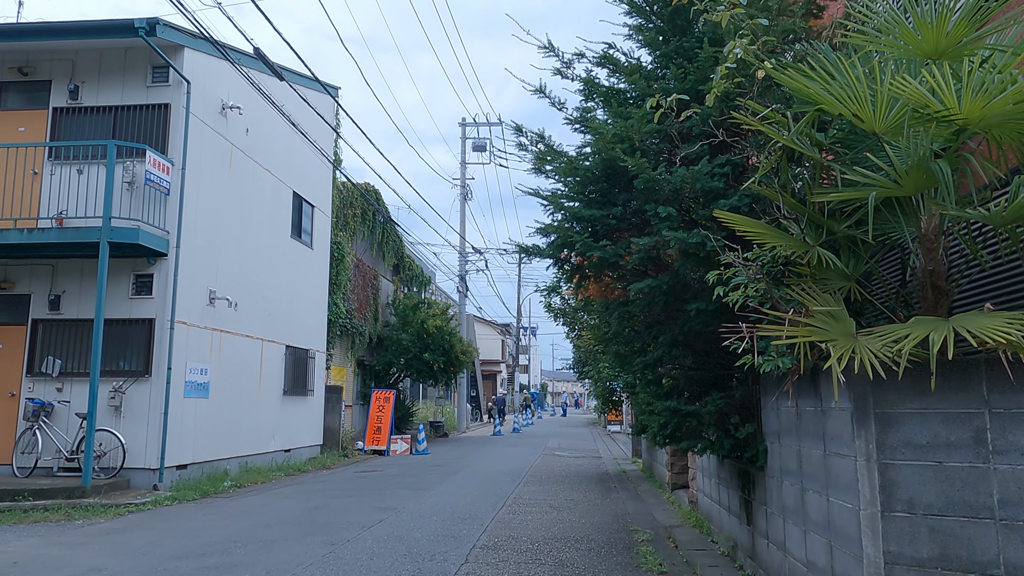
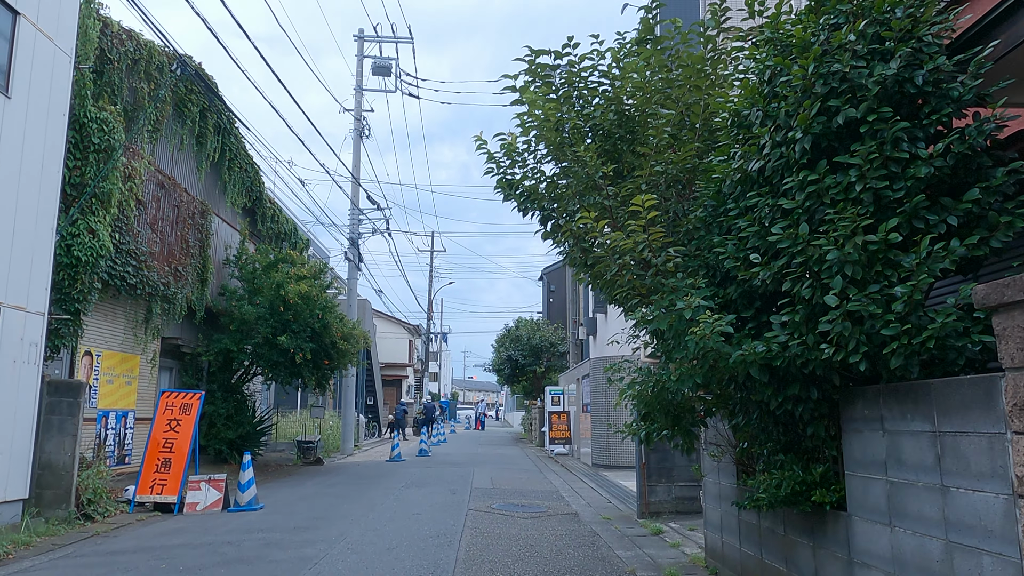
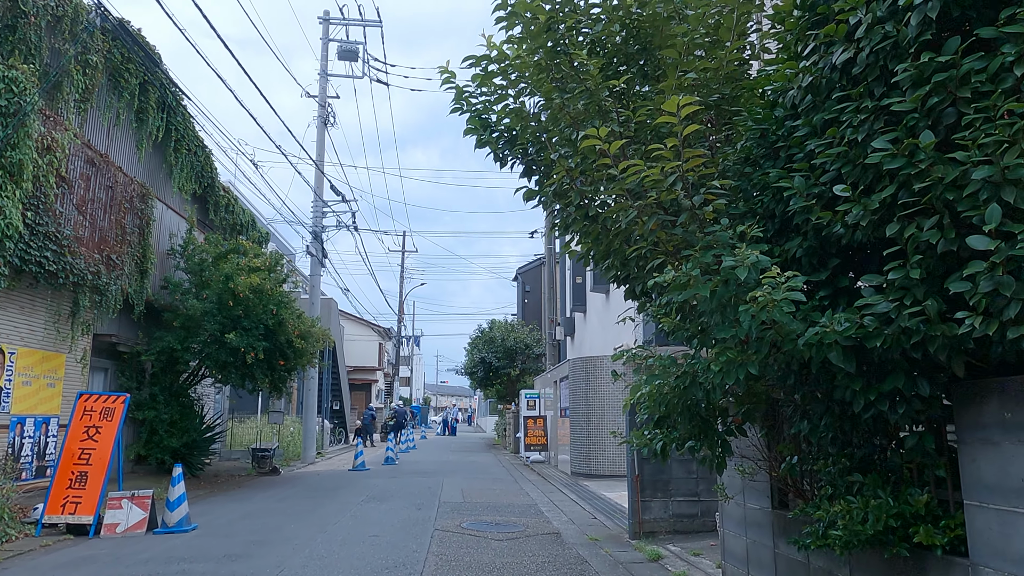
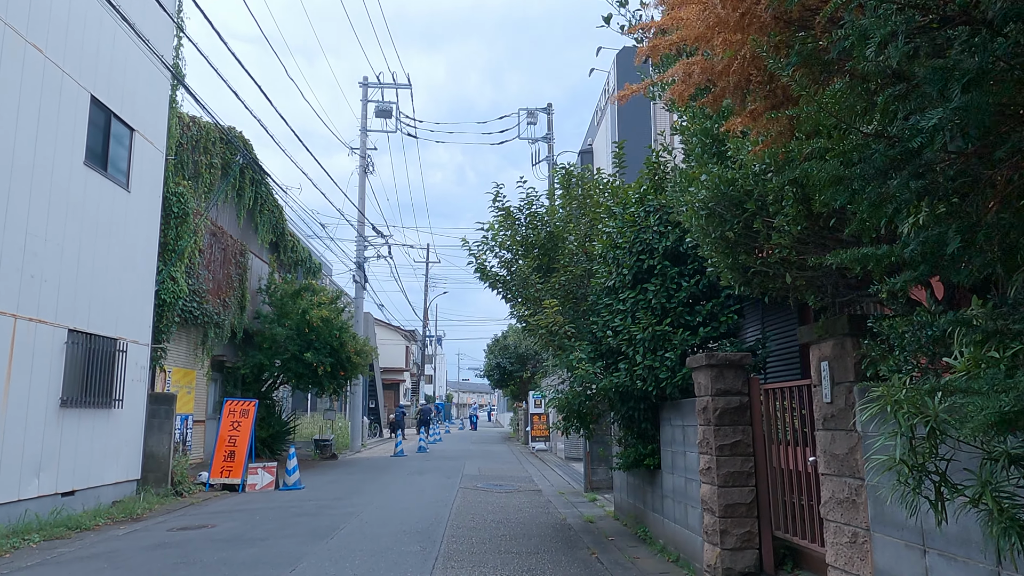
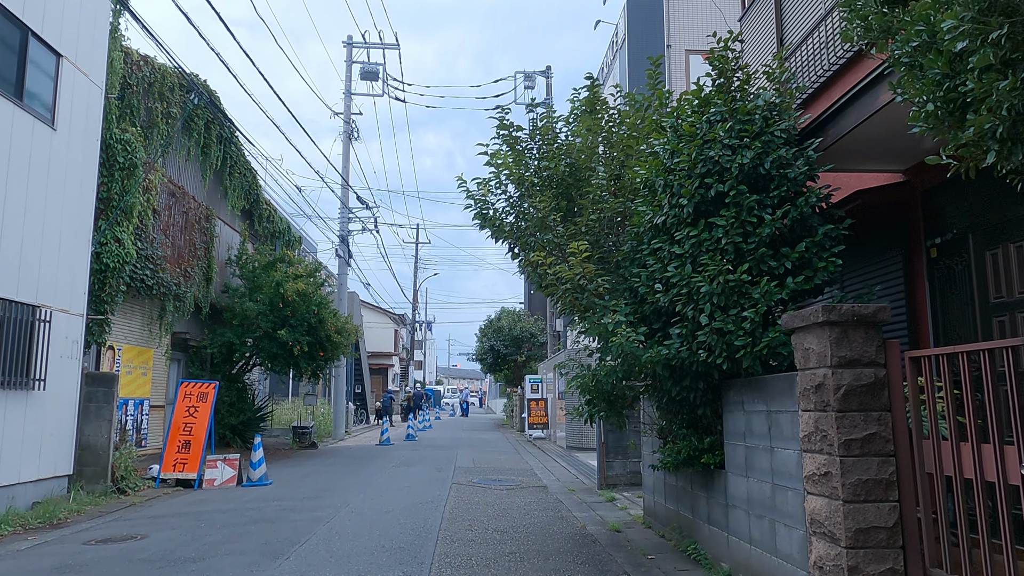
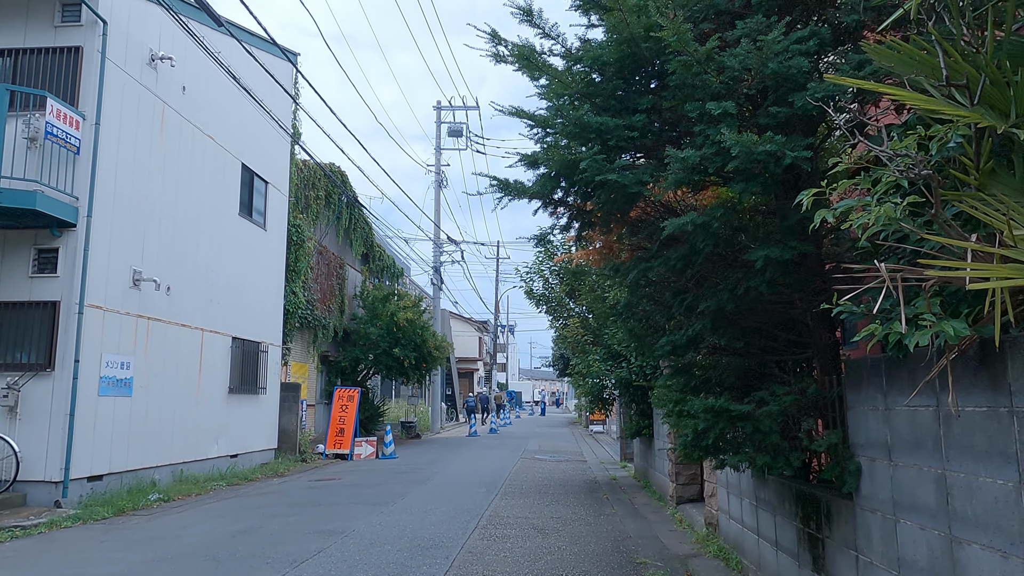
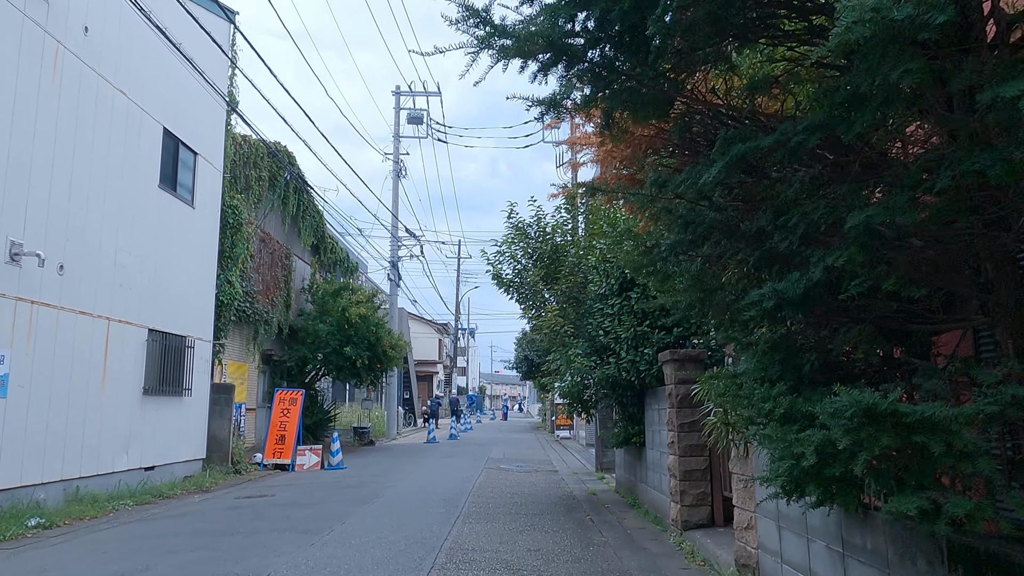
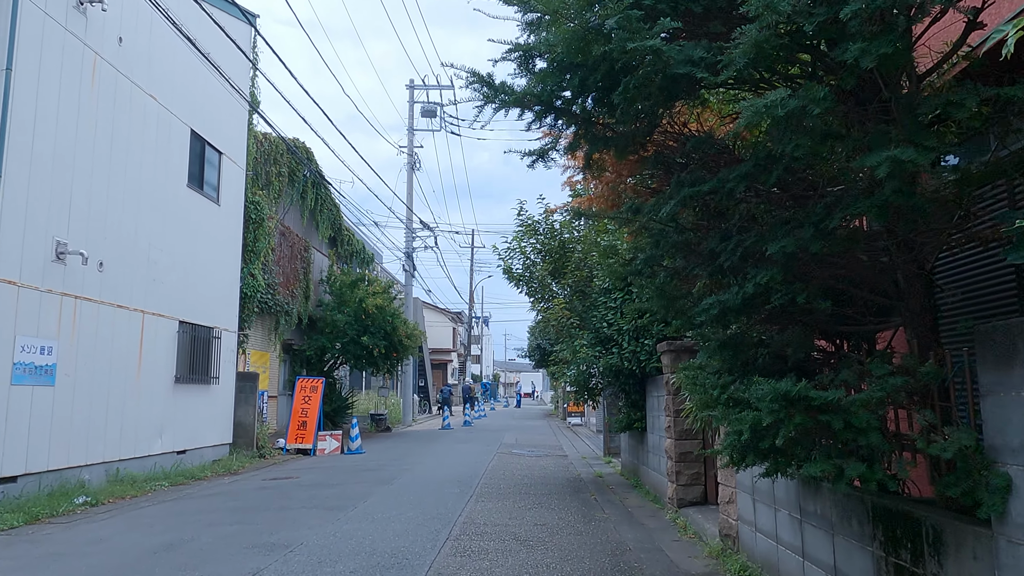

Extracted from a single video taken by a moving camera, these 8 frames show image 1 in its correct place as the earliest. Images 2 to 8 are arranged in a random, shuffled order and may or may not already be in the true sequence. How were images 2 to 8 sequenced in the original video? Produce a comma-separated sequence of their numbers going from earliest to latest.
6, 8, 7, 4, 5, 2, 3
